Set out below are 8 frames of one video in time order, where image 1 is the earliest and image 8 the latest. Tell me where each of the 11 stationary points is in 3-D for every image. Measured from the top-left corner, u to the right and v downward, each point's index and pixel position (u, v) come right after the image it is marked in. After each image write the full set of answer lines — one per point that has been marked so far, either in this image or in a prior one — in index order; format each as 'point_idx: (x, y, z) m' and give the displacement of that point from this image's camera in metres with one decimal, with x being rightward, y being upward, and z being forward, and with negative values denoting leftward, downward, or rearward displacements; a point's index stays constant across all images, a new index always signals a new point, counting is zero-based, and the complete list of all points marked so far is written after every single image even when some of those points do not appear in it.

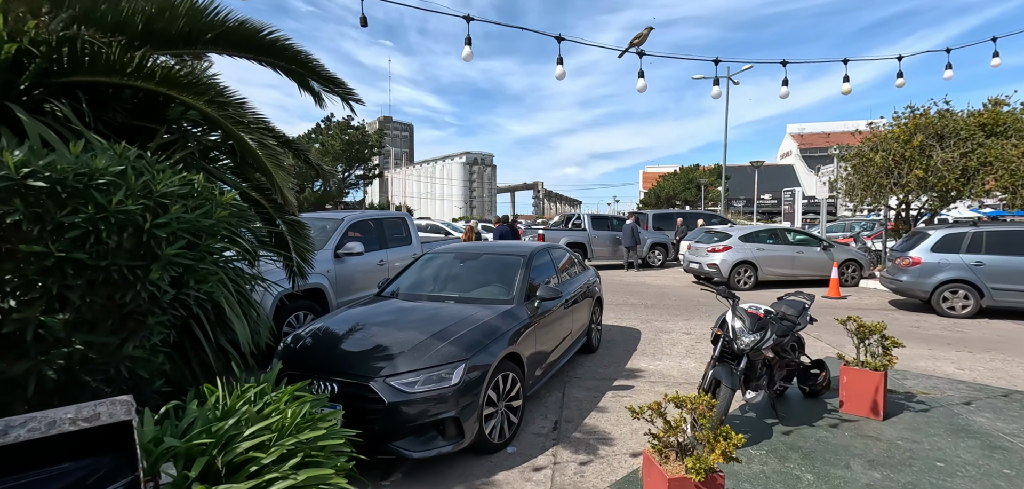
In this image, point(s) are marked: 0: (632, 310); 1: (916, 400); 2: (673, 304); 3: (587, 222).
0: (+2.4, -1.3, +9.7) m
1: (+4.0, -1.5, +4.8) m
2: (+3.4, -1.3, +10.1) m
3: (+1.9, +0.6, +13.8) m
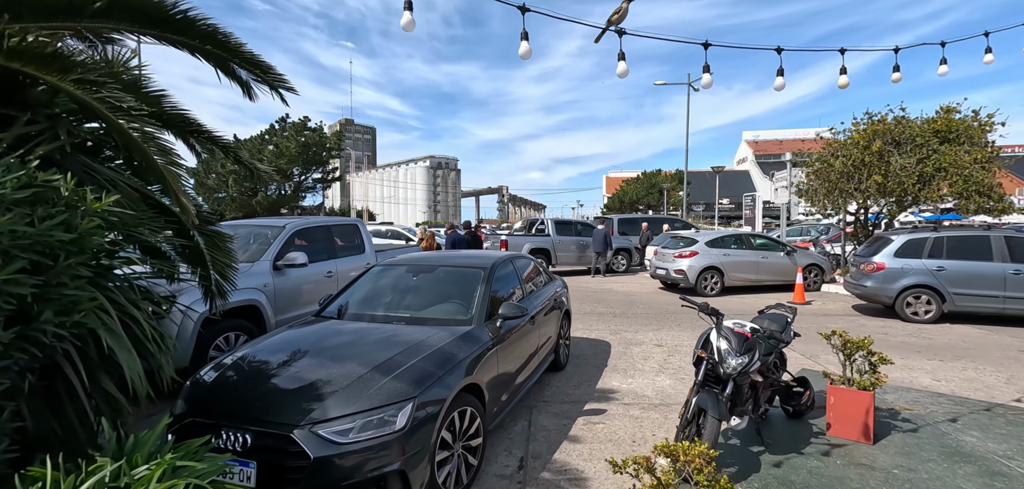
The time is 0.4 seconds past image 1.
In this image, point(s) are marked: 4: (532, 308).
0: (+1.7, -1.4, +9.3) m
1: (+3.6, -1.6, +4.5) m
2: (+2.6, -1.4, +9.8) m
3: (+0.9, +0.4, +13.4) m
4: (+0.2, -0.7, +5.4) m
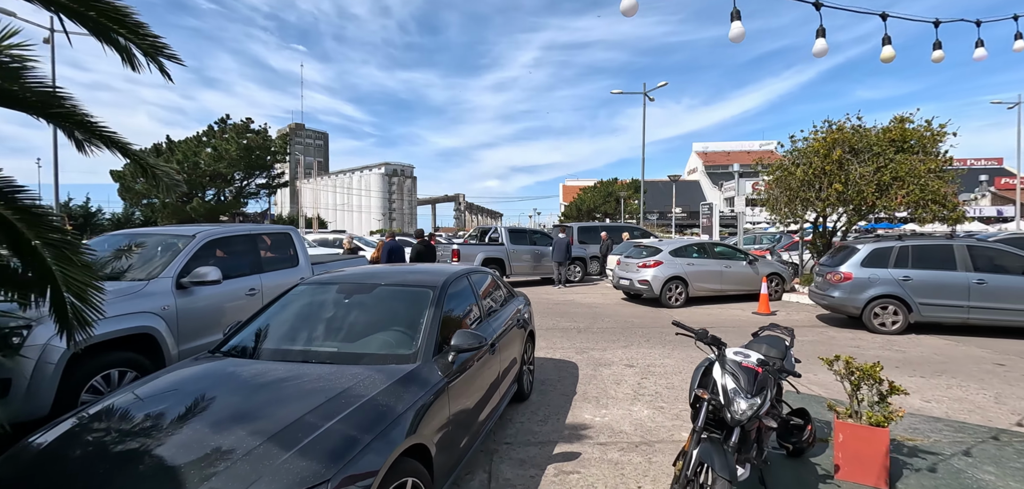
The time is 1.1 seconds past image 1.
0: (+0.9, -1.6, +8.6) m
1: (+3.3, -1.7, +4.0) m
2: (+1.8, -1.6, +9.2) m
3: (-0.2, +0.2, +12.6) m
4: (-0.2, -0.8, +4.6) m
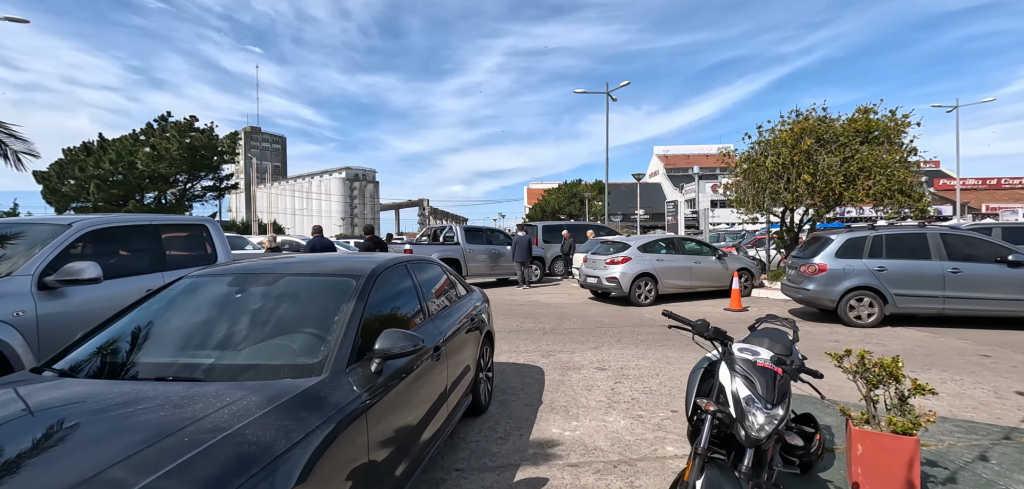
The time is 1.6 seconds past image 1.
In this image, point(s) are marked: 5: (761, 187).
0: (+0.3, -1.5, +7.9) m
1: (+3.0, -1.5, +3.5) m
2: (+1.1, -1.5, +8.5) m
3: (-1.2, +0.2, +11.8) m
4: (-0.6, -0.7, +3.8) m
5: (+5.8, +1.3, +11.3) m
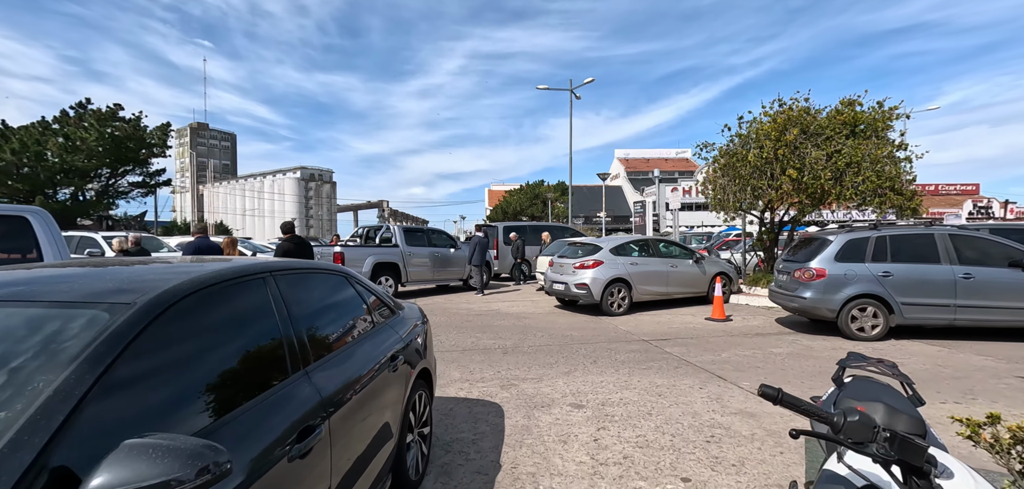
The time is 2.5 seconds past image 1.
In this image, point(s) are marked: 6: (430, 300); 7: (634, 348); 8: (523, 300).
0: (-0.4, -1.5, +6.5) m
1: (+2.7, -1.5, +2.3) m
2: (+0.4, -1.5, +7.1) m
3: (-2.1, +0.2, +10.3) m
4: (-0.9, -0.7, +2.3) m
5: (+4.9, +1.3, +10.3) m
6: (-2.0, -1.4, +11.7) m
7: (+1.7, -1.5, +6.9) m
8: (+0.3, -1.3, +11.6) m
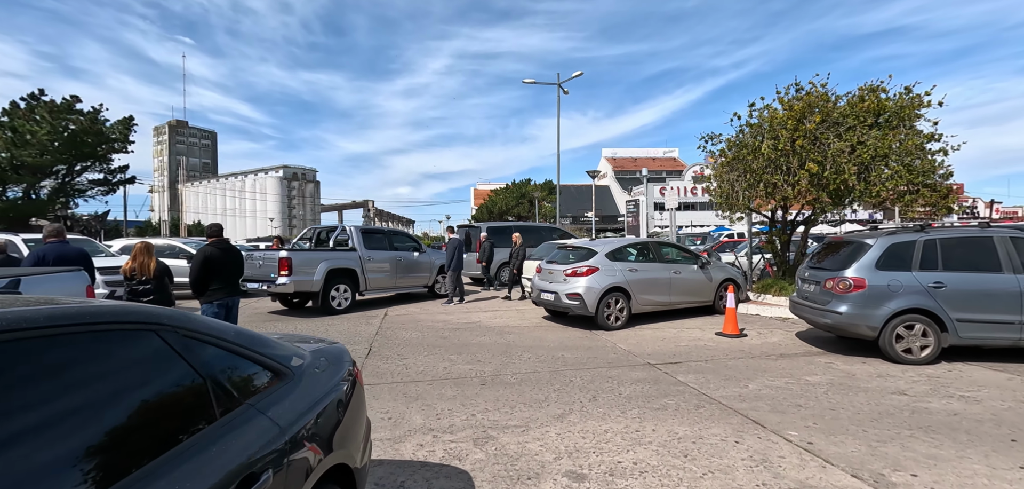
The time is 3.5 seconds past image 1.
0: (-0.6, -1.6, +5.2) m
1: (+2.6, -1.6, +1.1) m
2: (+0.2, -1.6, +5.9) m
3: (-2.5, +0.1, +9.0) m
4: (-1.0, -0.8, +1.0) m
5: (+4.6, +1.2, +9.2) m
6: (-2.3, -1.5, +10.4) m
7: (+1.5, -1.5, +5.7) m
8: (-0.1, -1.4, +10.4) m
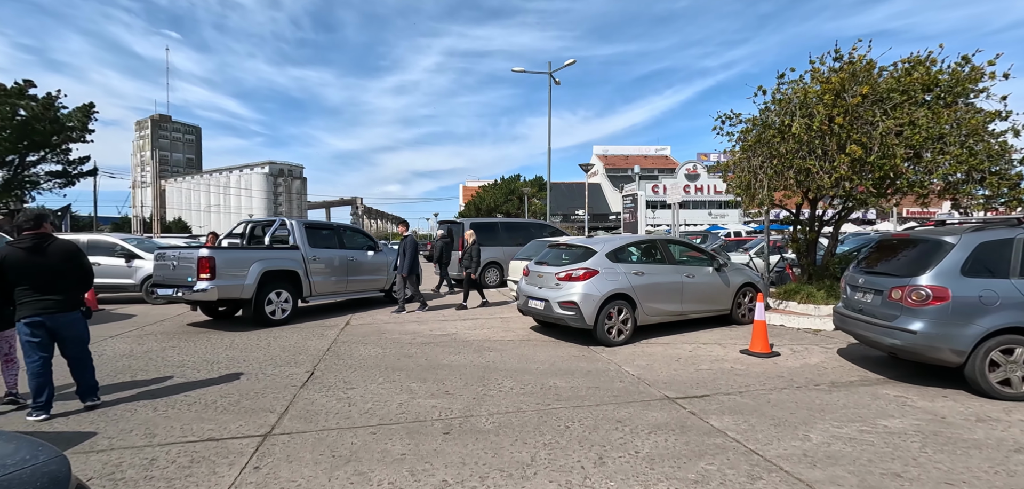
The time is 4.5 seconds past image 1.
0: (-0.8, -1.6, +3.7) m
1: (+2.4, -1.6, -0.4) m
2: (0.0, -1.5, +4.4) m
3: (-2.8, +0.2, +7.4) m
4: (-1.1, -0.7, -0.5) m
5: (+4.3, +1.2, +7.8) m
6: (-2.7, -1.4, +8.8) m
7: (+1.3, -1.5, +4.2) m
8: (-0.4, -1.4, +8.9) m
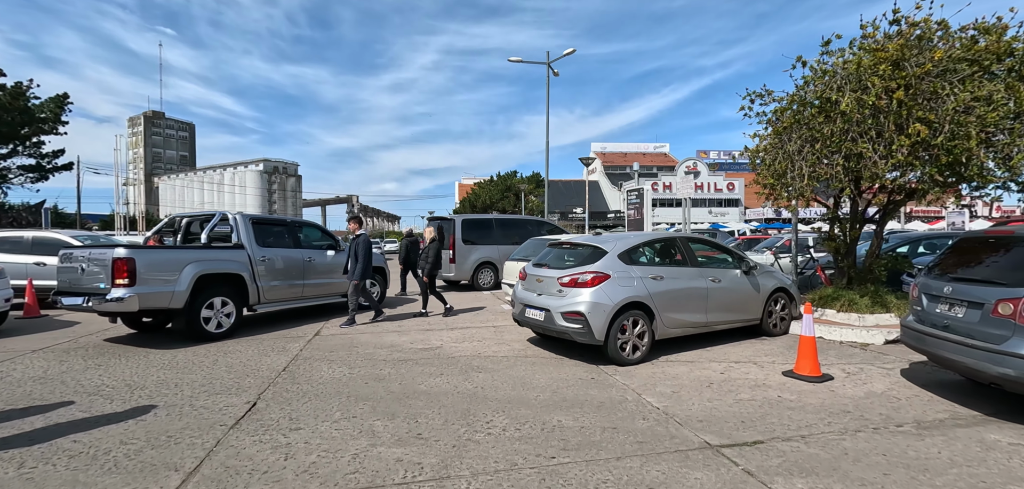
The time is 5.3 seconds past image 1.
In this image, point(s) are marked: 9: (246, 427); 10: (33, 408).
0: (-0.8, -1.6, +2.5) m
1: (+2.4, -1.6, -1.6) m
2: (-0.1, -1.5, +3.2) m
3: (-2.8, +0.2, +6.2) m
4: (-1.1, -0.7, -1.7) m
5: (+4.2, +1.3, +6.6) m
6: (-2.7, -1.4, +7.6) m
7: (+1.2, -1.5, +3.0) m
8: (-0.5, -1.3, +7.7) m
9: (-2.3, -1.6, +4.2) m
10: (-4.5, -1.6, +4.6) m
